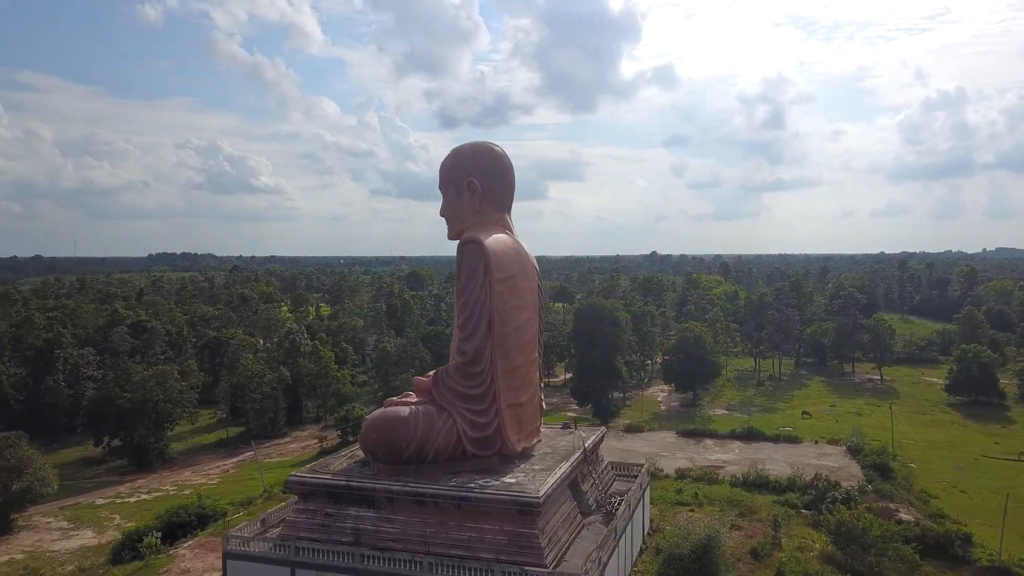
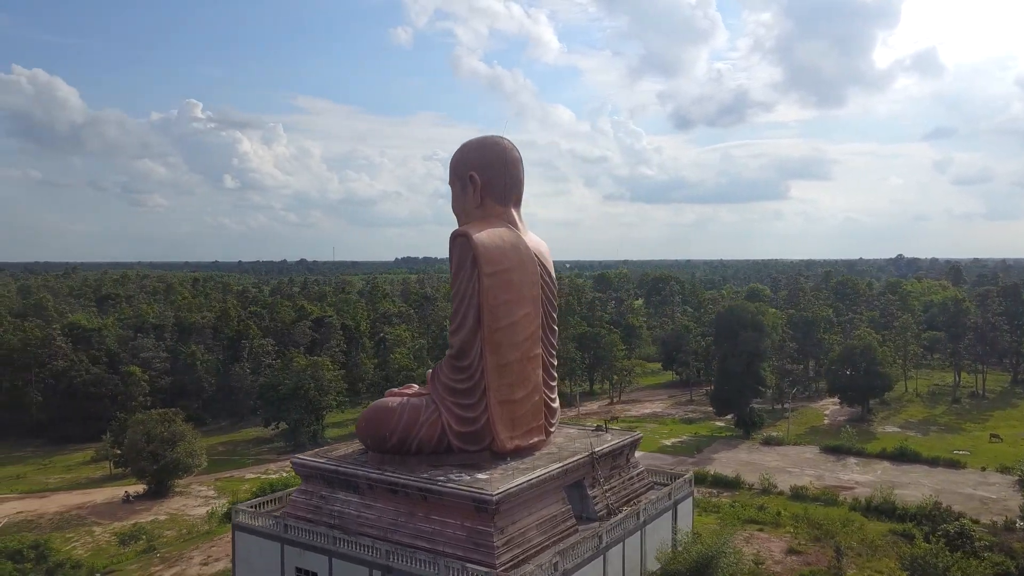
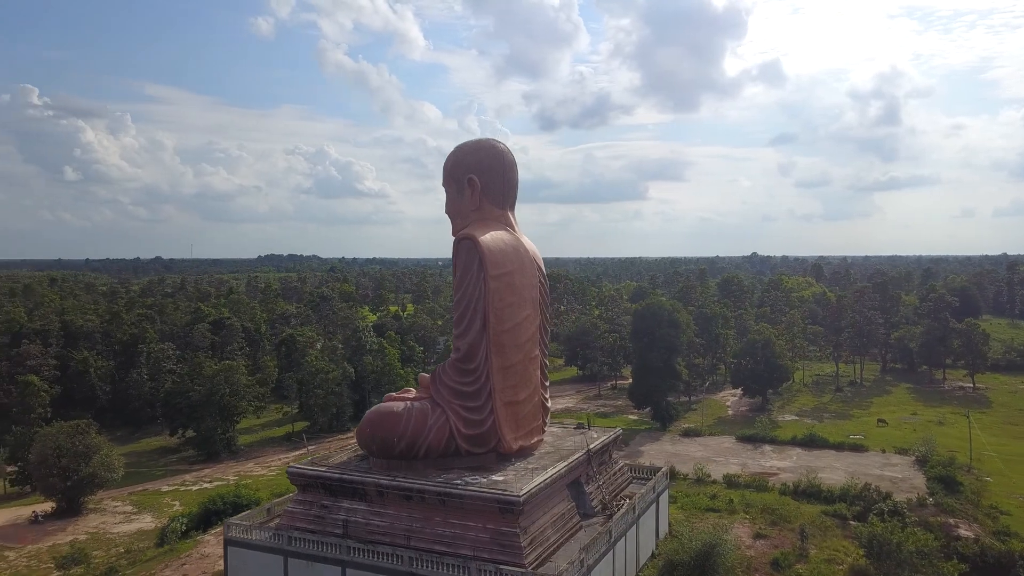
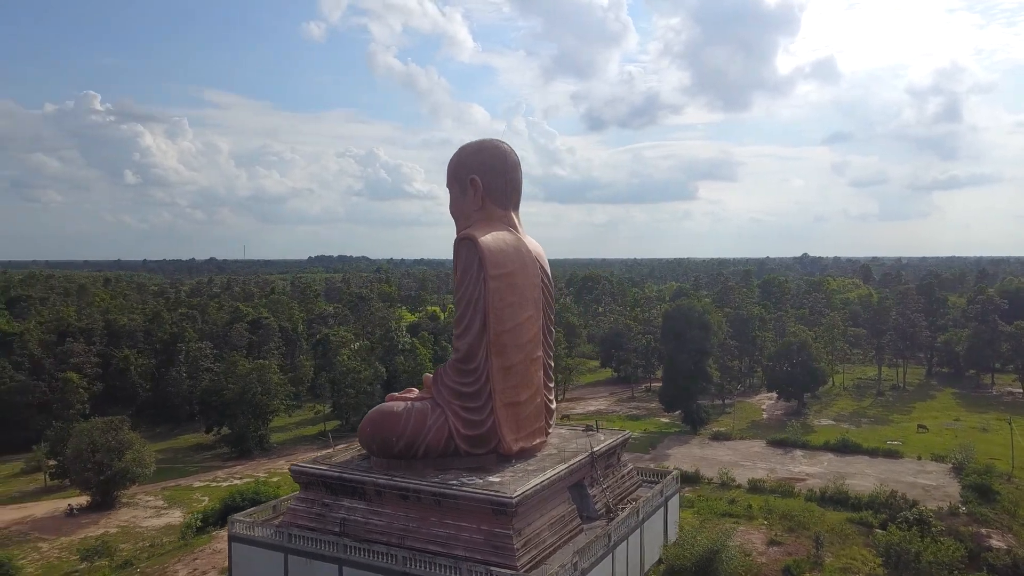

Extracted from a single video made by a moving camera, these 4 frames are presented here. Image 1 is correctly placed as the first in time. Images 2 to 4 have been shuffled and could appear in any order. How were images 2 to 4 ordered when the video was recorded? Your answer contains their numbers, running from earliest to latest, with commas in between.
3, 4, 2
